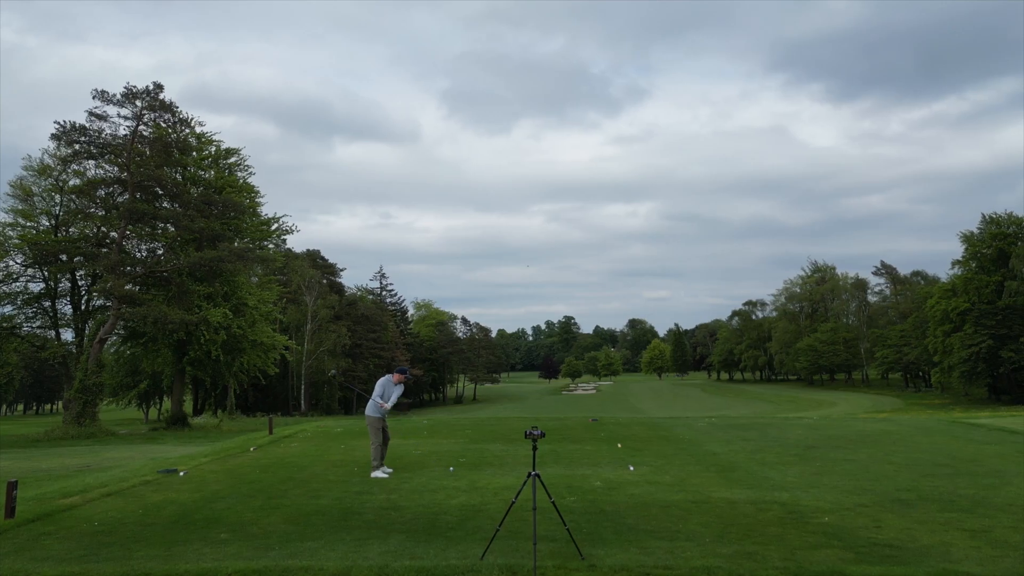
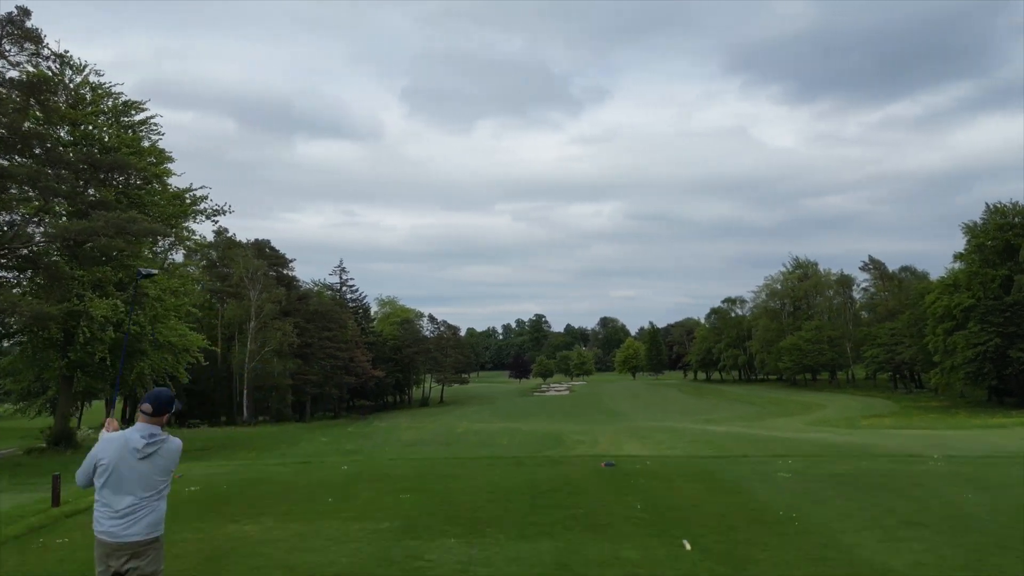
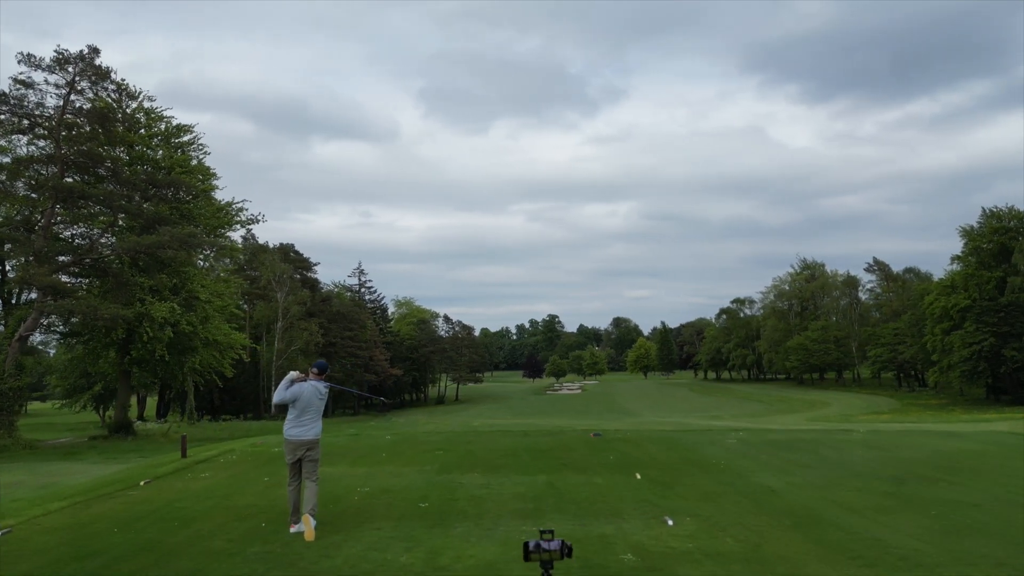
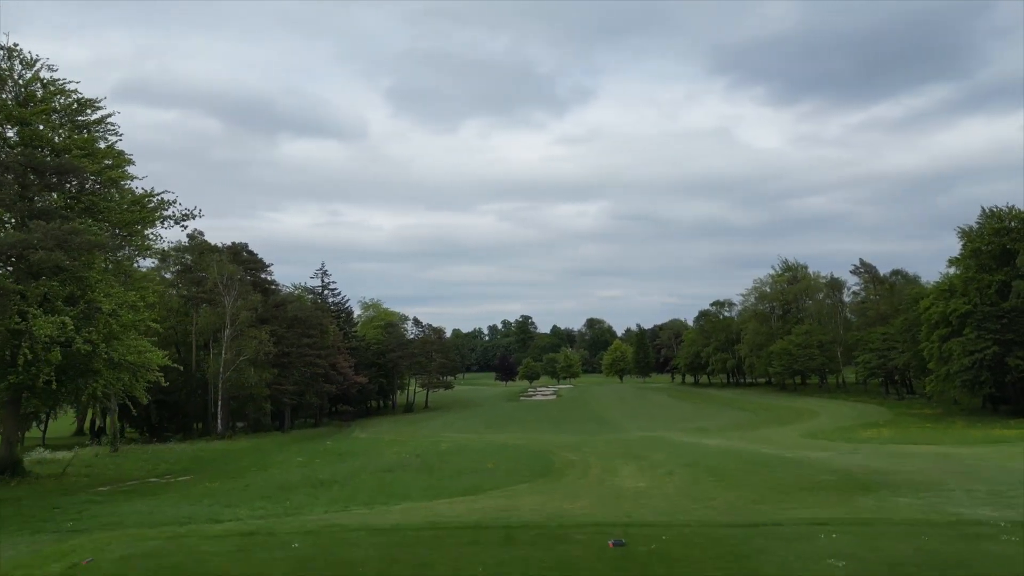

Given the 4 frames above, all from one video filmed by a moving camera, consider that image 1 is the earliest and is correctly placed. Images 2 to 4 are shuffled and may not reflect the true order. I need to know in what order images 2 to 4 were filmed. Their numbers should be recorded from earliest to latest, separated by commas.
3, 2, 4
